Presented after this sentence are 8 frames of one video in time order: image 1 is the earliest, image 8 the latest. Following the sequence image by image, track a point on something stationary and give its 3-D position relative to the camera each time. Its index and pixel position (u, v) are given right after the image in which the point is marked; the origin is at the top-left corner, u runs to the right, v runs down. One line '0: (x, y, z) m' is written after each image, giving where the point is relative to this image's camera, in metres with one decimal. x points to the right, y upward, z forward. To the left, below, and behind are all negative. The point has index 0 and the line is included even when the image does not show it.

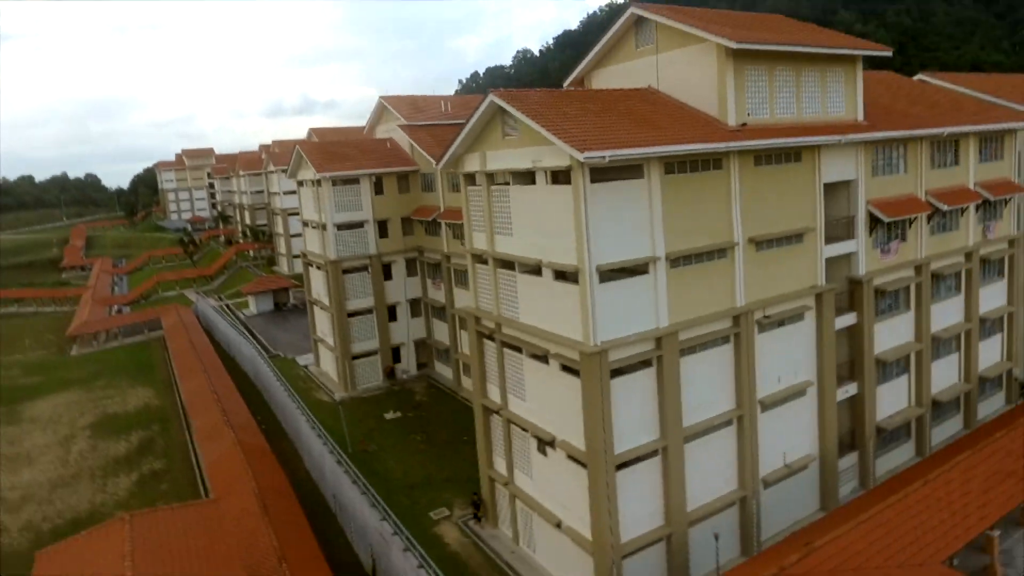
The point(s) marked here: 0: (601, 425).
0: (+1.7, -2.7, +12.3) m
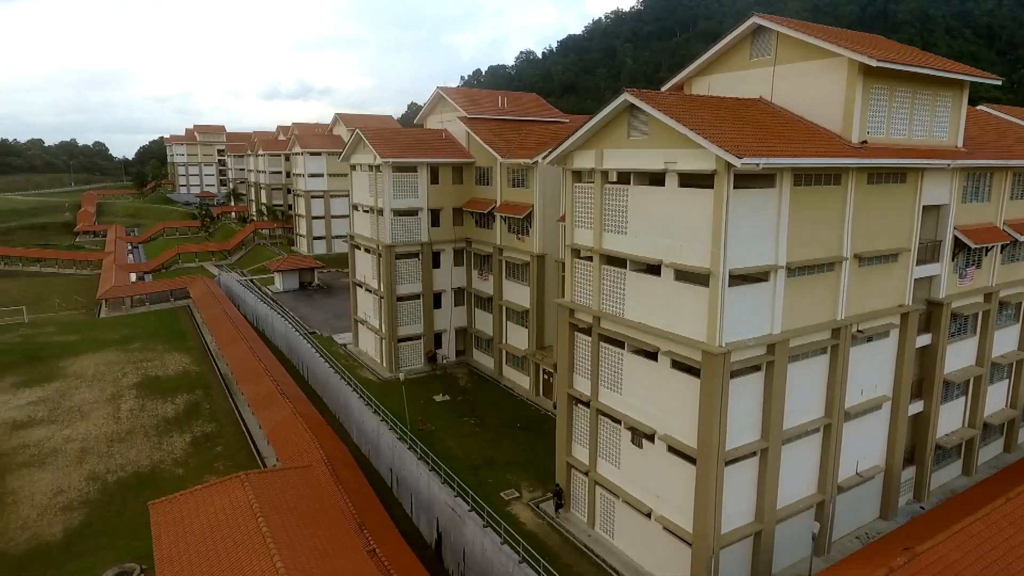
0: (+4.2, -2.7, +12.7) m
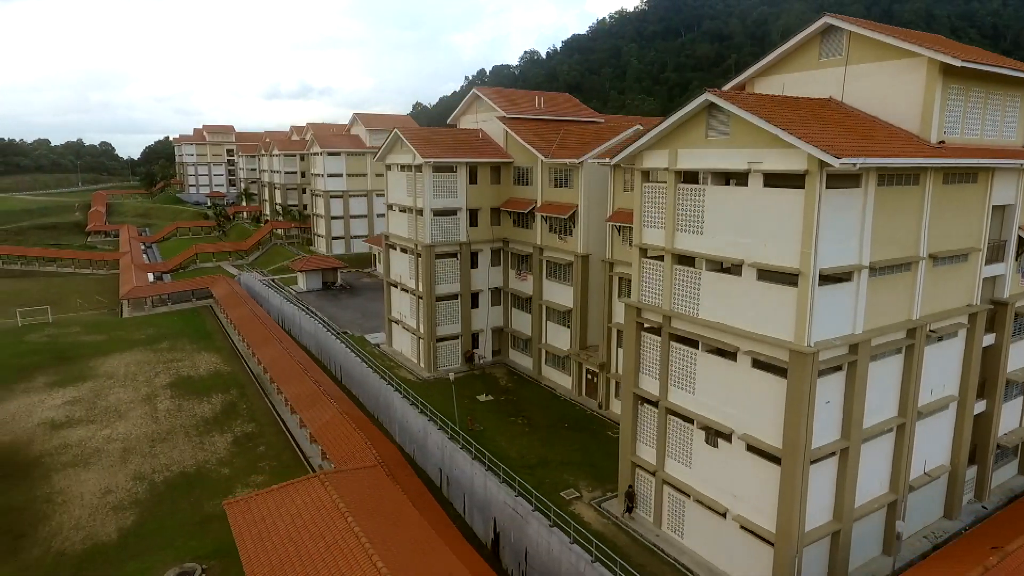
0: (+5.9, -2.7, +12.7) m
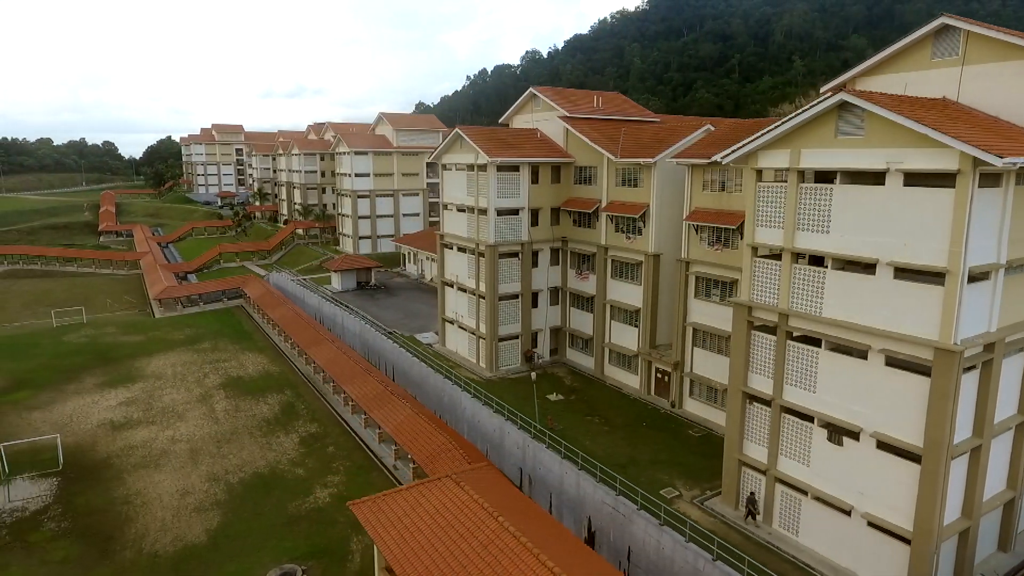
0: (+8.9, -2.7, +12.8) m
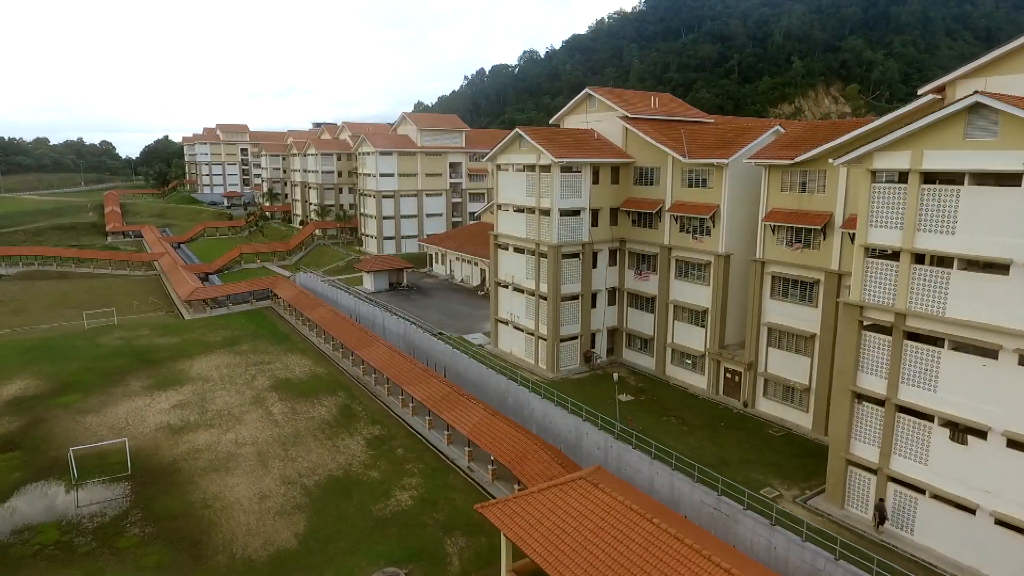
0: (+12.0, -2.7, +12.9) m
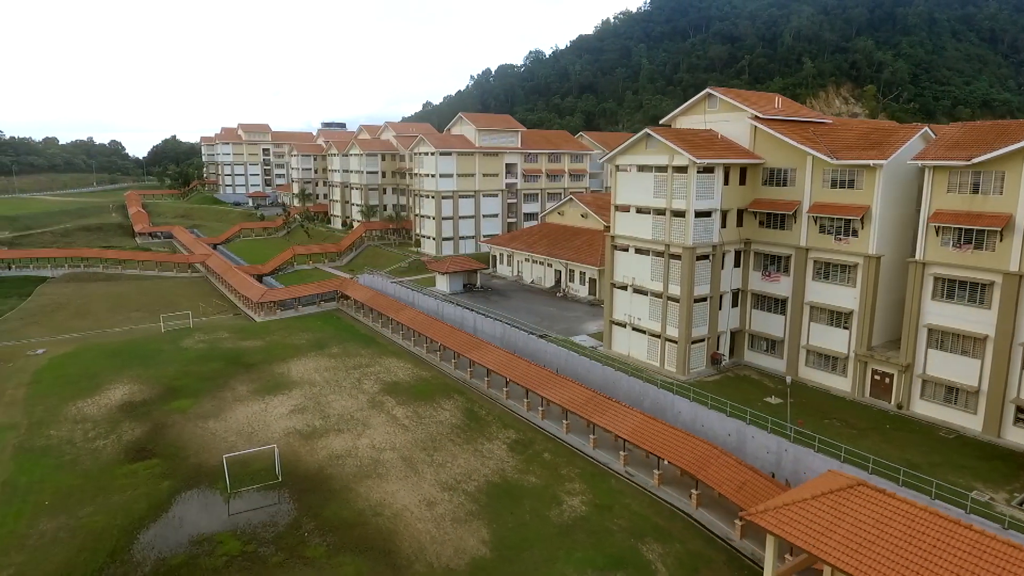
0: (+18.1, -2.7, +12.9) m
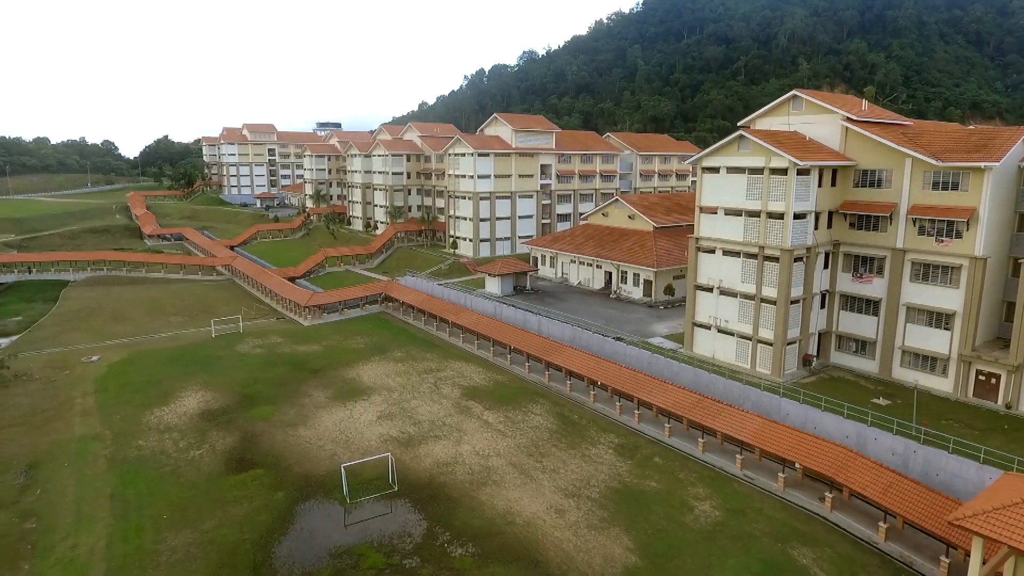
0: (+22.9, -2.8, +13.2) m
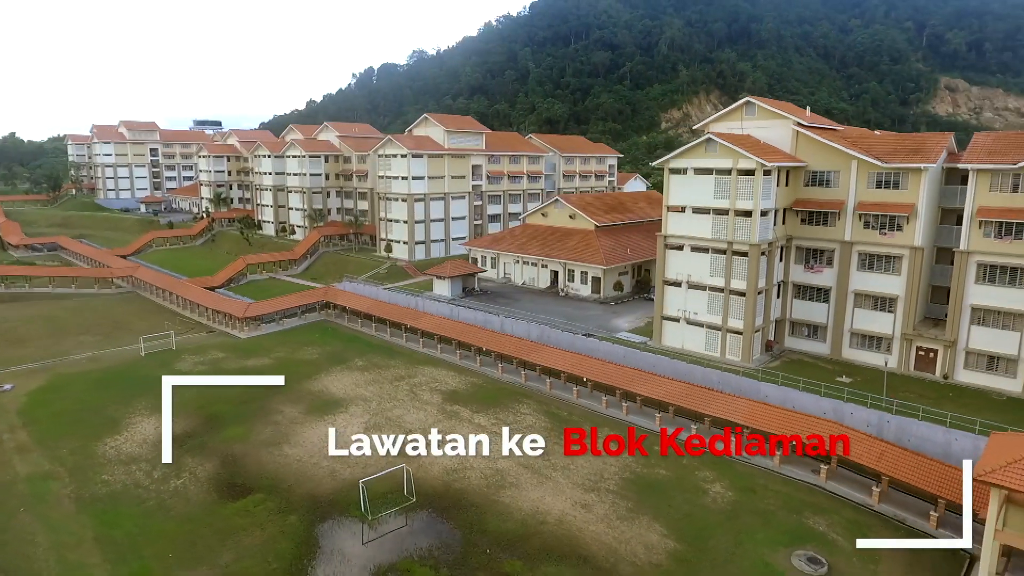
0: (+24.9, -1.9, +17.6) m
